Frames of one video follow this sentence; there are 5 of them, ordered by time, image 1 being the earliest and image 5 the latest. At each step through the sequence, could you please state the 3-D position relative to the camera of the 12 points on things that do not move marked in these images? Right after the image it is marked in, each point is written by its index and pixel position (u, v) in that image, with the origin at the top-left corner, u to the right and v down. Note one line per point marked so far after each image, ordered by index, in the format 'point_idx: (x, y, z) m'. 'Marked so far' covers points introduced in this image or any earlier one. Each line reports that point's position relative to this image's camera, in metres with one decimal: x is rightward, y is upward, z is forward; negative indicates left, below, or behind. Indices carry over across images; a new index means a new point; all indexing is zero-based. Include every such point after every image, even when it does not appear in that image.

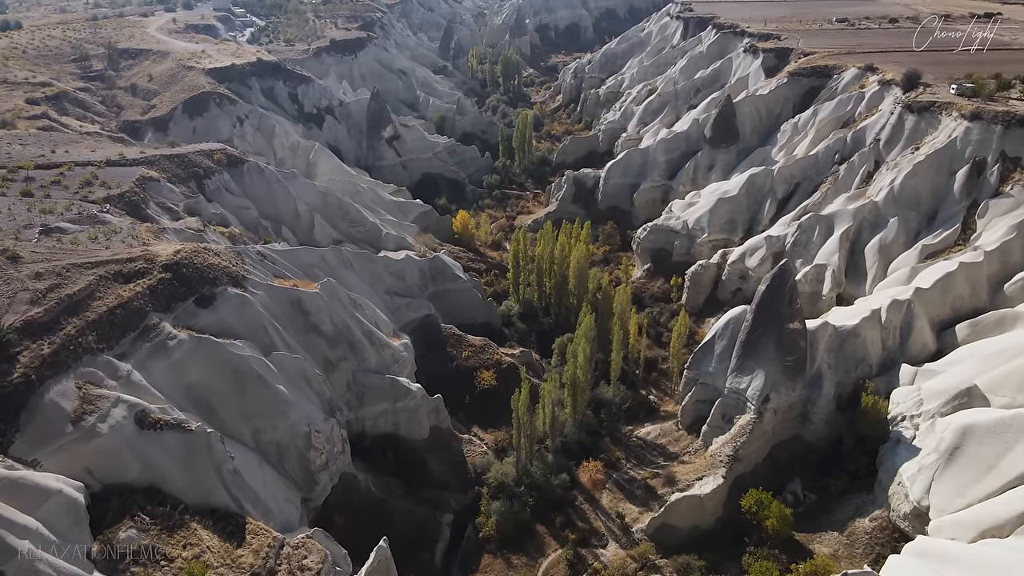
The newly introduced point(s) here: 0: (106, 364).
0: (-10.0, -1.9, +18.5) m
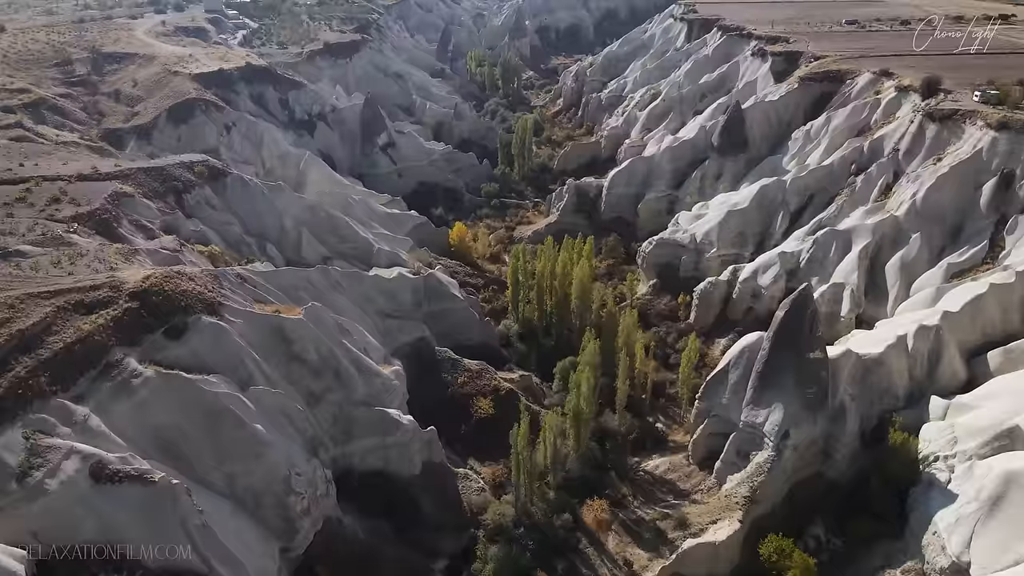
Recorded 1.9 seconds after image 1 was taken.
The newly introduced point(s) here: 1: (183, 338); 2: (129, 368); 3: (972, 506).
0: (-10.1, -2.7, +16.7) m
1: (-8.7, -1.3, +20.0) m
2: (-9.3, -2.0, +18.3) m
3: (+11.3, -5.4, +18.5) m
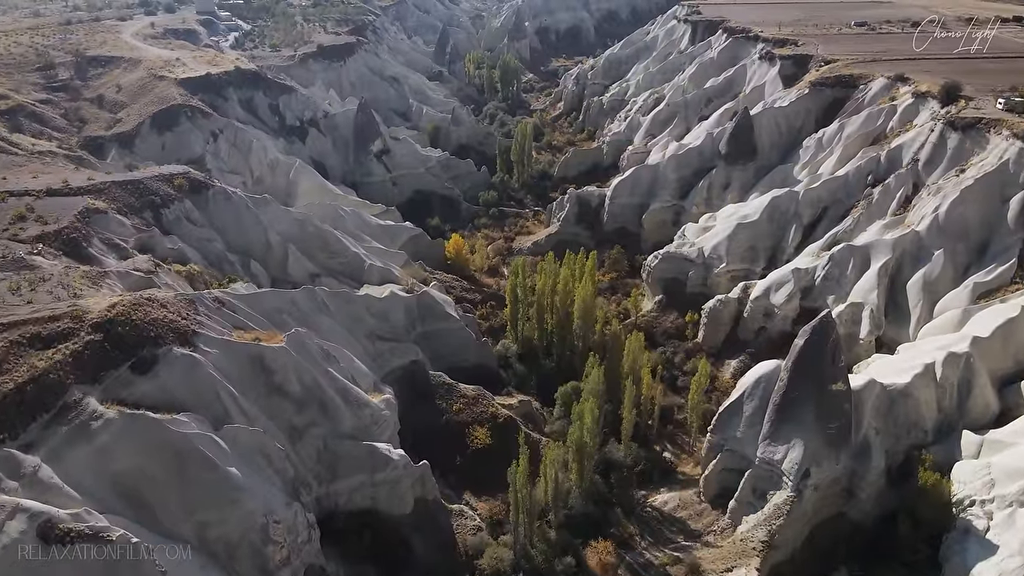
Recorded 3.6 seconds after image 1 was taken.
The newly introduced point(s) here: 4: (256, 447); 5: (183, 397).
0: (-10.1, -3.5, +15.1) m
1: (-8.8, -2.1, +18.3) m
2: (-9.4, -2.7, +16.7) m
3: (+11.3, -6.1, +16.8) m
4: (-6.5, -4.0, +18.9) m
5: (-8.1, -2.7, +18.6) m
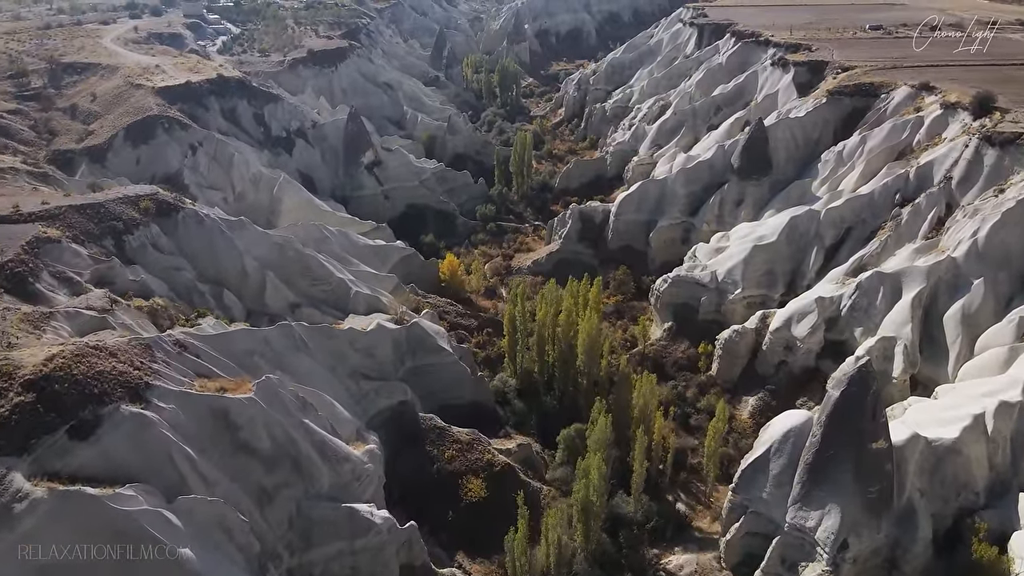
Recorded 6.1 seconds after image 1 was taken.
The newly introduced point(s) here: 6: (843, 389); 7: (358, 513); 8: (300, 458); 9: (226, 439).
0: (-10.2, -4.6, +12.6) m
1: (-8.9, -3.2, +15.9) m
2: (-9.4, -3.8, +14.2) m
3: (+11.2, -7.2, +14.4) m
4: (-6.5, -5.1, +16.4) m
5: (-8.2, -3.8, +16.1) m
6: (+8.1, -2.4, +18.3) m
7: (-3.8, -5.6, +18.5) m
8: (-5.4, -4.3, +18.9) m
9: (-7.0, -3.7, +18.4) m
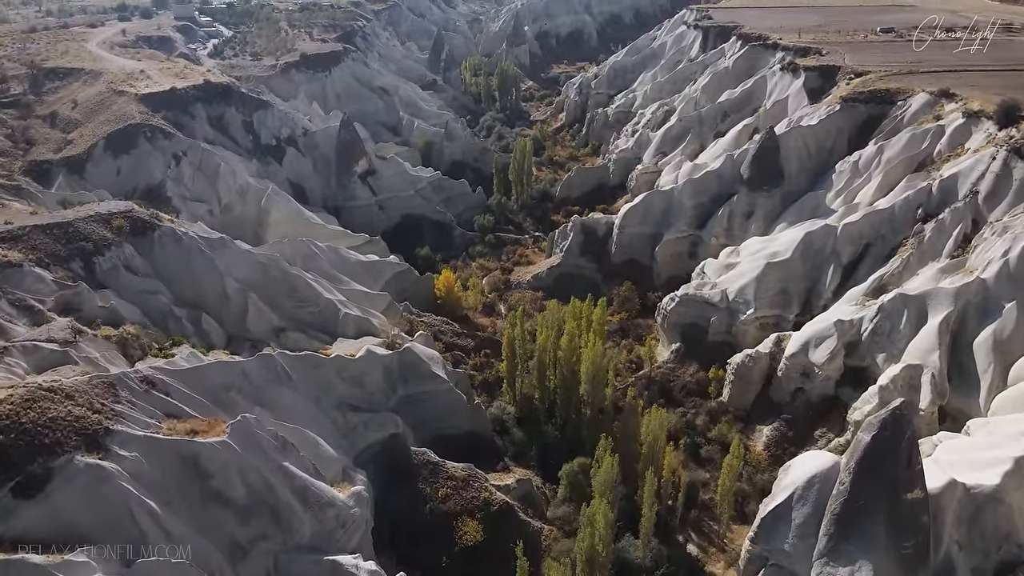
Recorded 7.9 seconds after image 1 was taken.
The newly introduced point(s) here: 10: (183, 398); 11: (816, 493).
0: (-10.2, -5.3, +11.0) m
1: (-8.9, -3.9, +14.2) m
2: (-9.5, -4.5, +12.6) m
3: (+11.2, -7.9, +12.7) m
4: (-6.6, -5.9, +14.8) m
5: (-8.2, -4.6, +14.4) m
6: (+8.1, -3.2, +16.7) m
7: (-3.9, -6.4, +16.8) m
8: (-5.4, -5.1, +17.3) m
9: (-7.0, -4.4, +16.7) m
10: (-8.1, -2.7, +18.6) m
11: (+7.2, -4.8, +17.9) m
